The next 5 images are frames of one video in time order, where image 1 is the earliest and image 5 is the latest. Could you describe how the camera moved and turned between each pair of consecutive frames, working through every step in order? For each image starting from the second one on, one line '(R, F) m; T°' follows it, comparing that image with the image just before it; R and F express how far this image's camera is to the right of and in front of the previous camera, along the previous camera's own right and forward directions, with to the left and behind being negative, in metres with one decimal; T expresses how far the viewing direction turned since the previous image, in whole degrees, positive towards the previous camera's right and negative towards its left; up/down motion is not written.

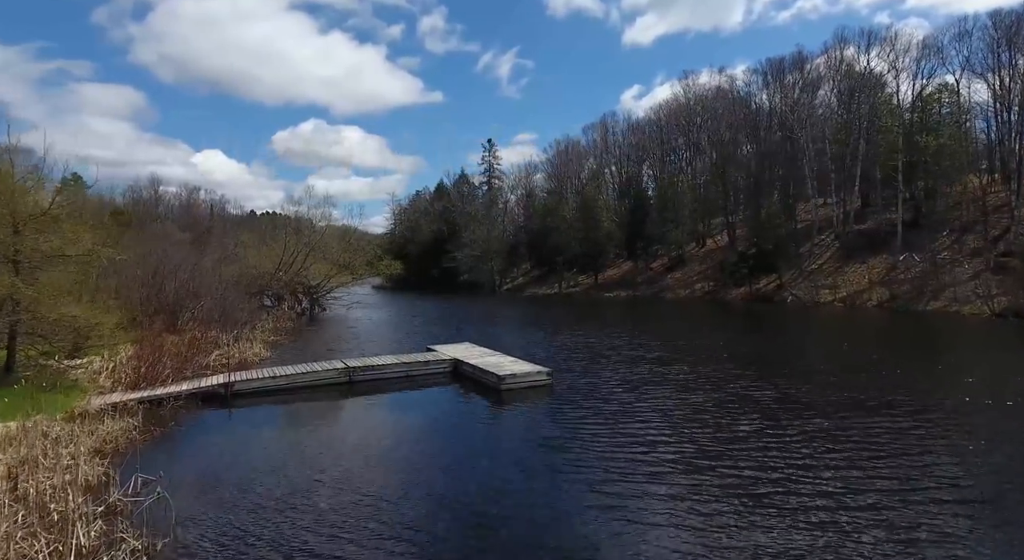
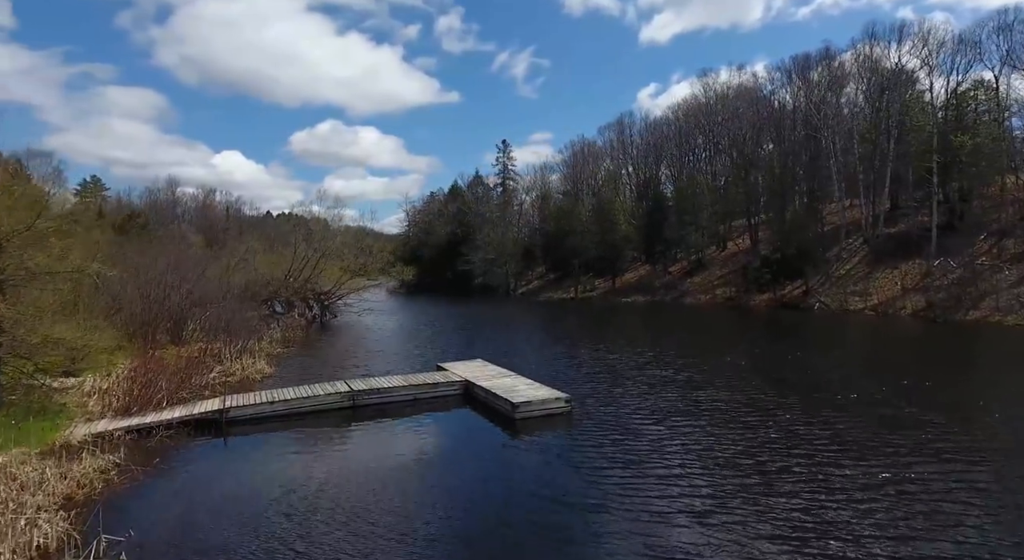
(0.0, +1.0) m; -1°
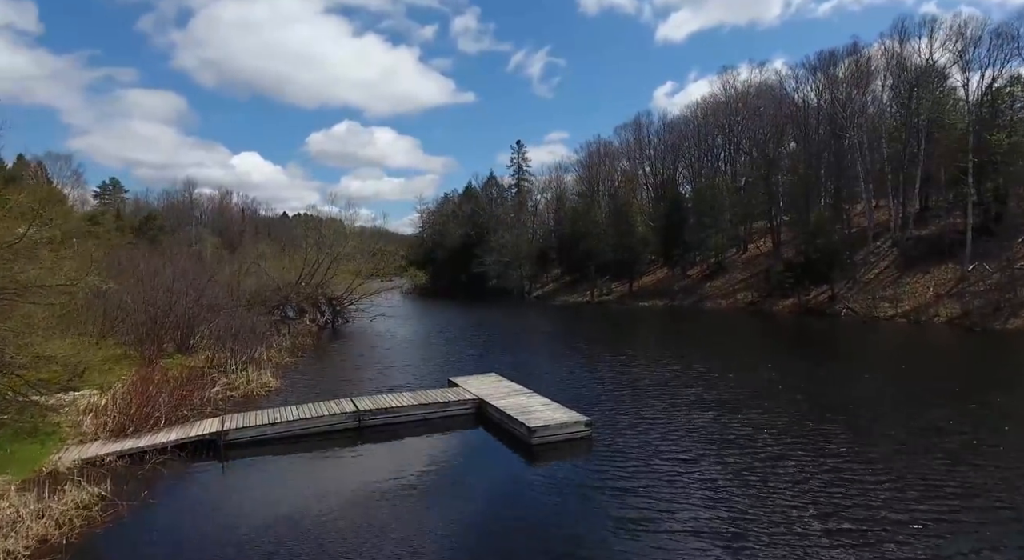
(0.0, +0.8) m; -1°
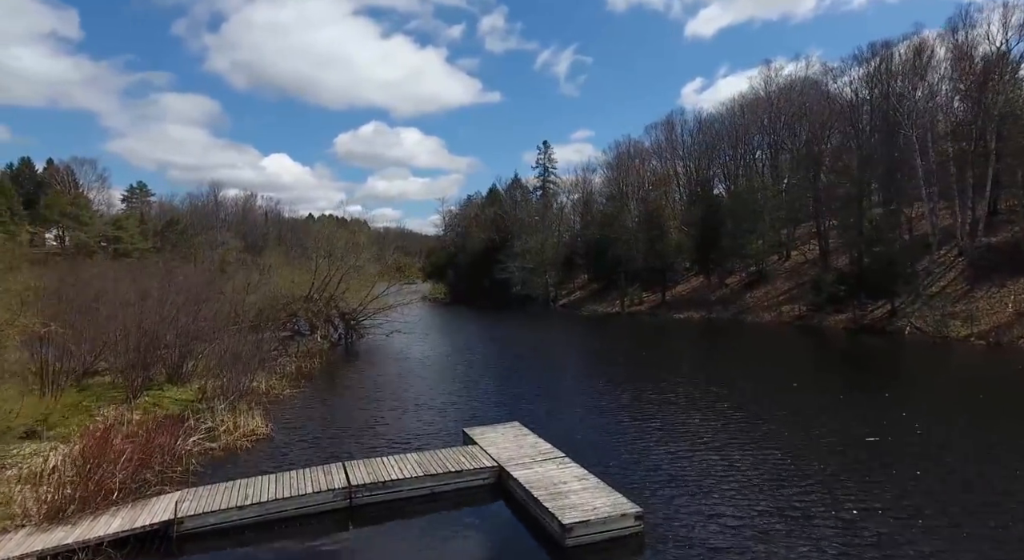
(-0.1, +2.3) m; -2°
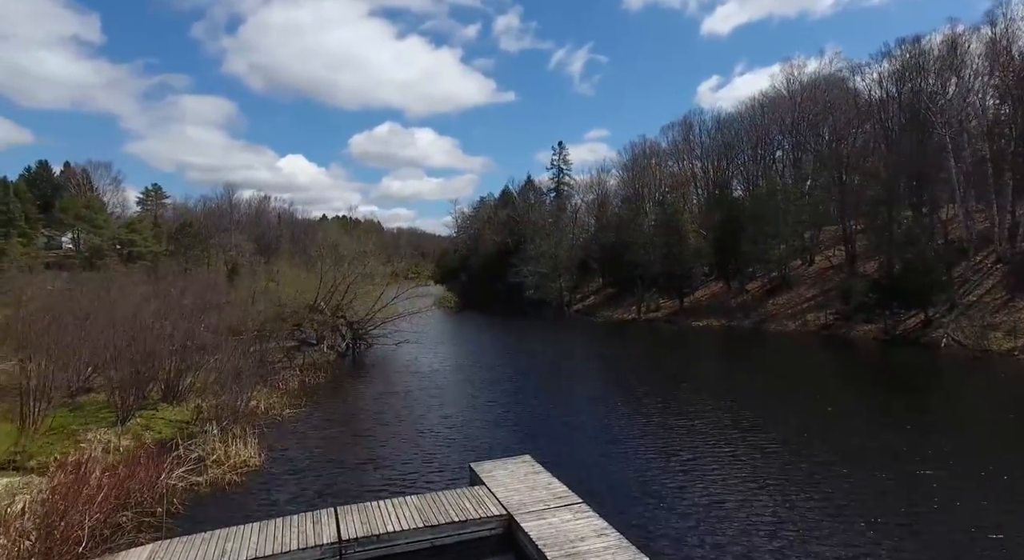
(0.0, +1.1) m; -1°
